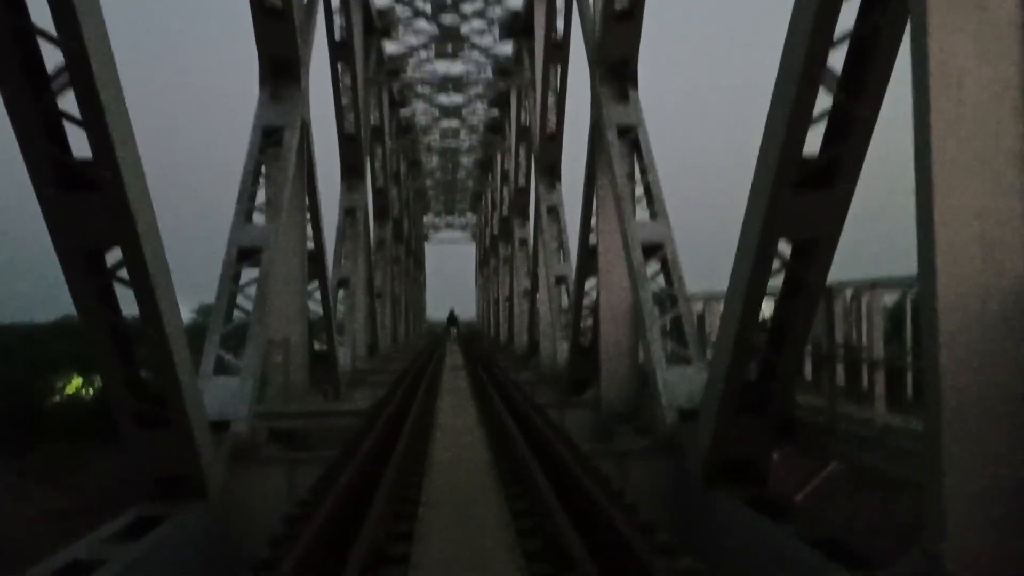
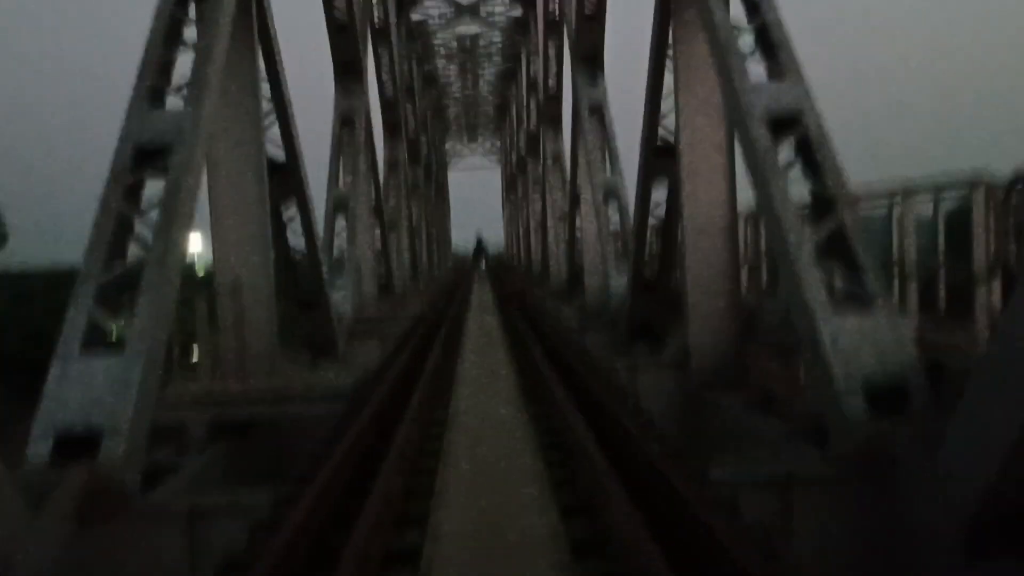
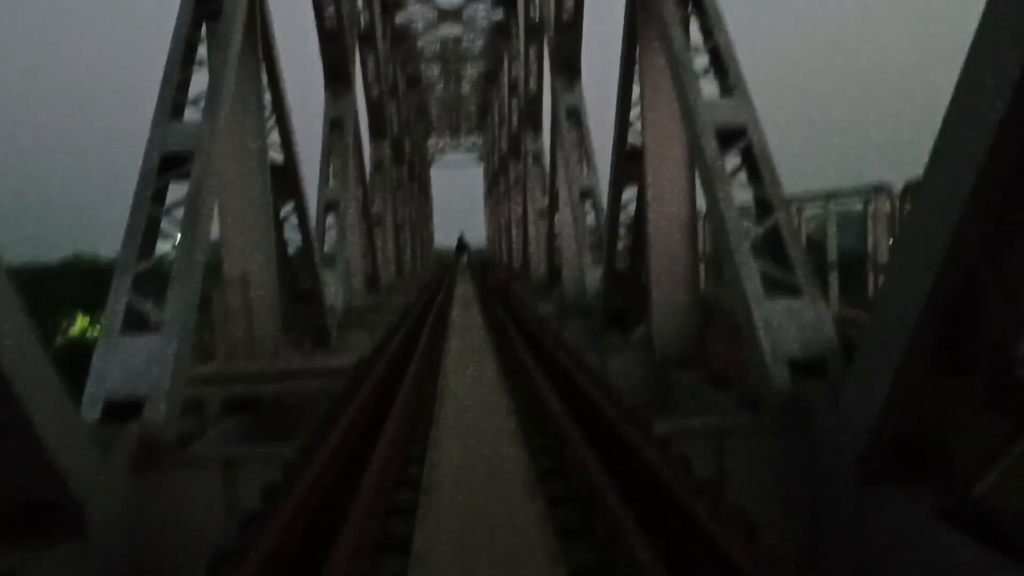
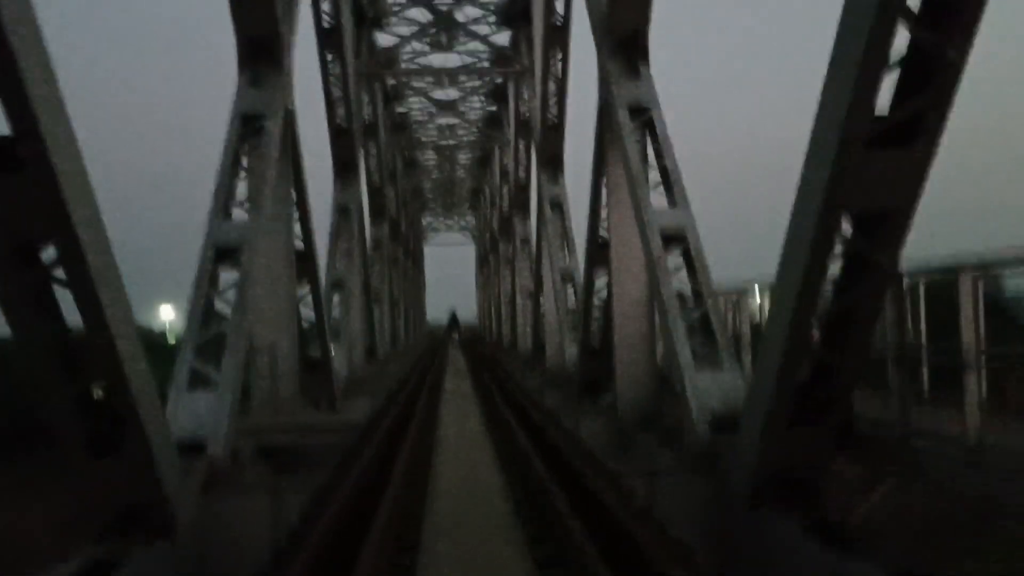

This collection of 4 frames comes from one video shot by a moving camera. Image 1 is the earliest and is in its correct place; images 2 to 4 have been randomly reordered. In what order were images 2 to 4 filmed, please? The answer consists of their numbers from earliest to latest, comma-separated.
4, 3, 2
